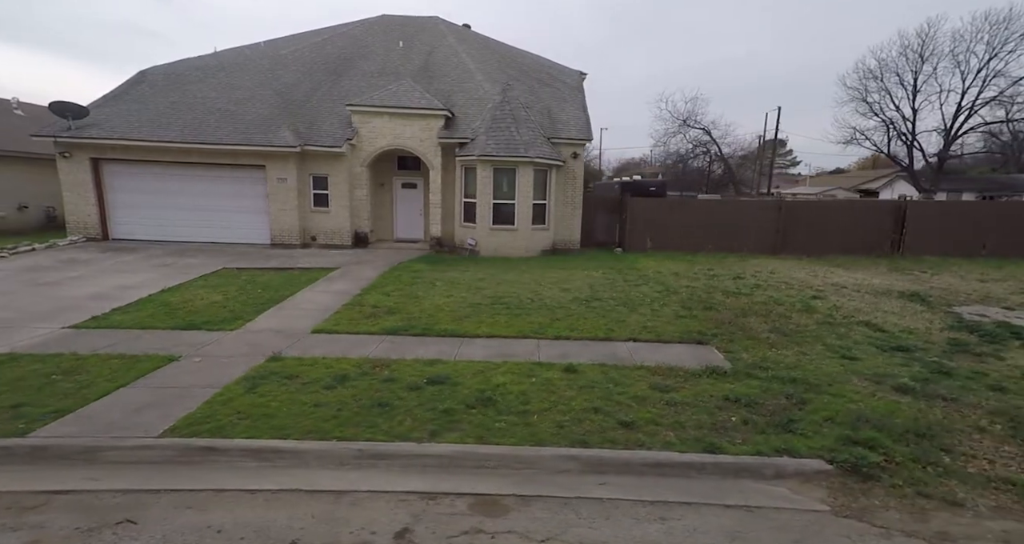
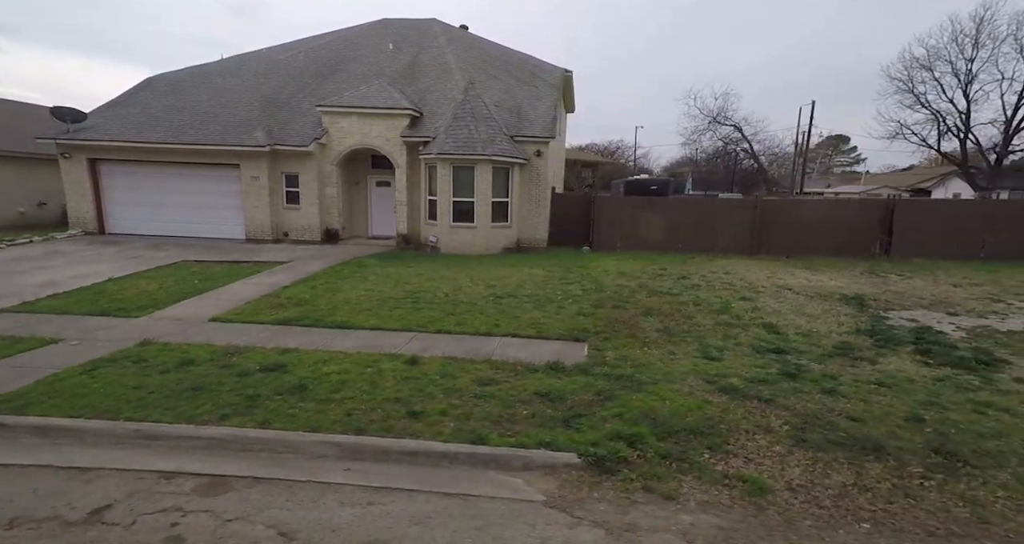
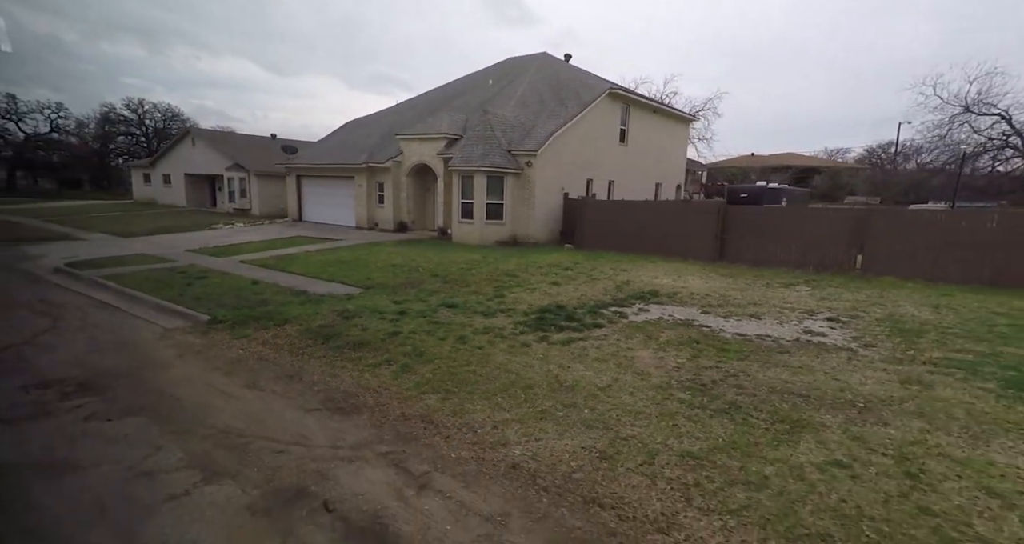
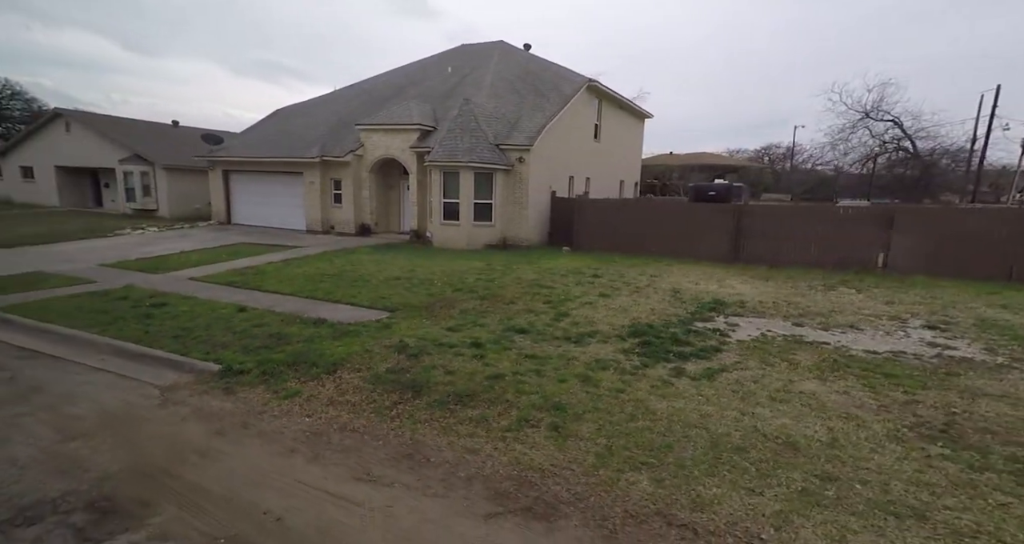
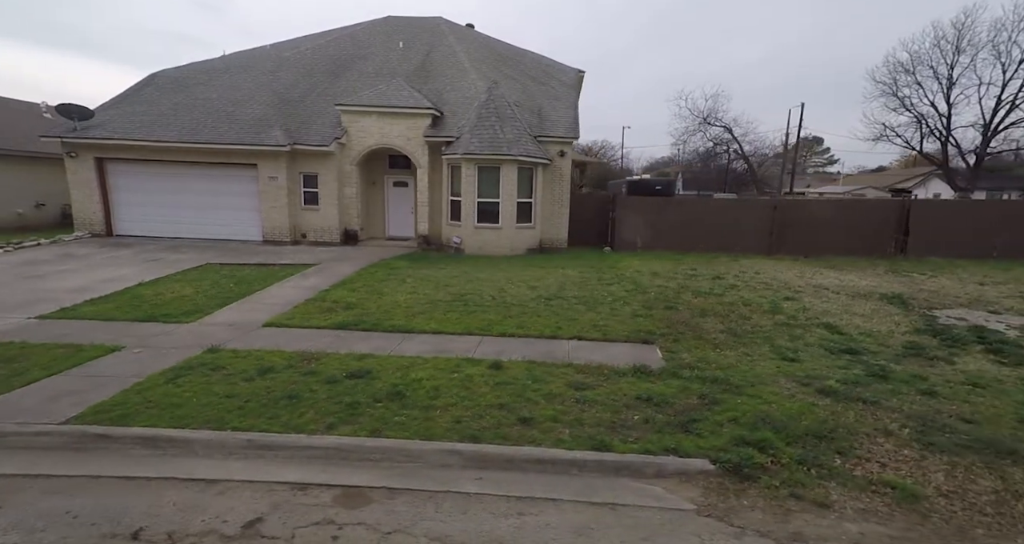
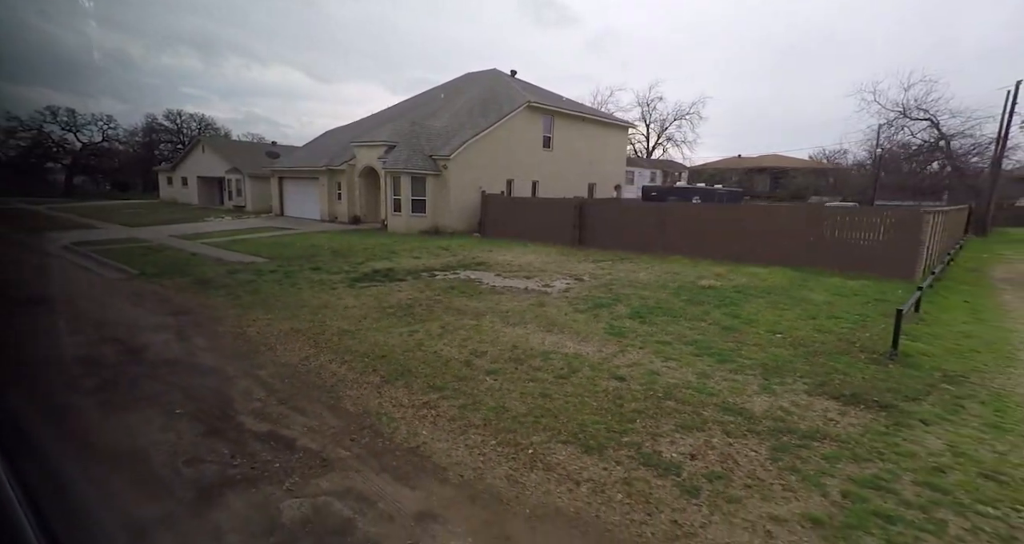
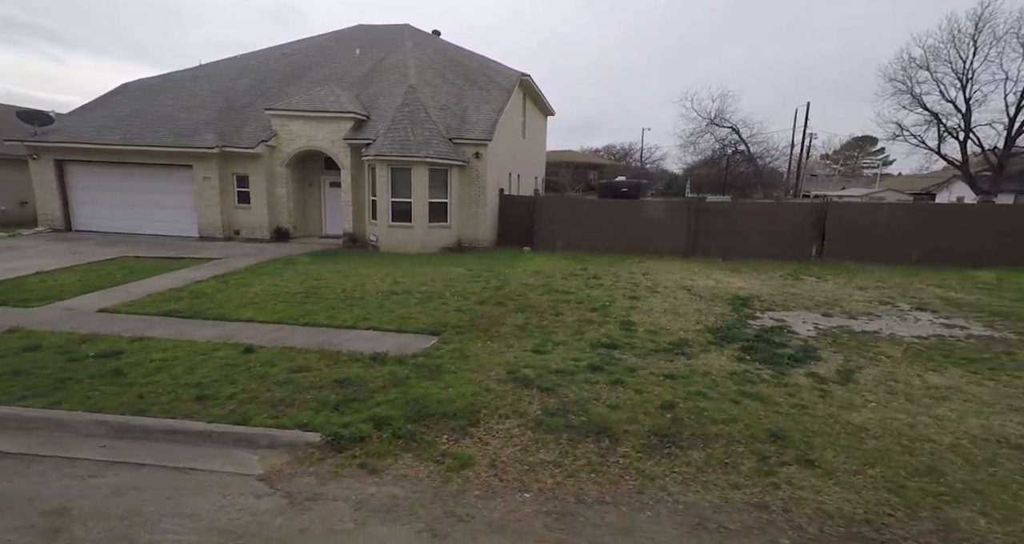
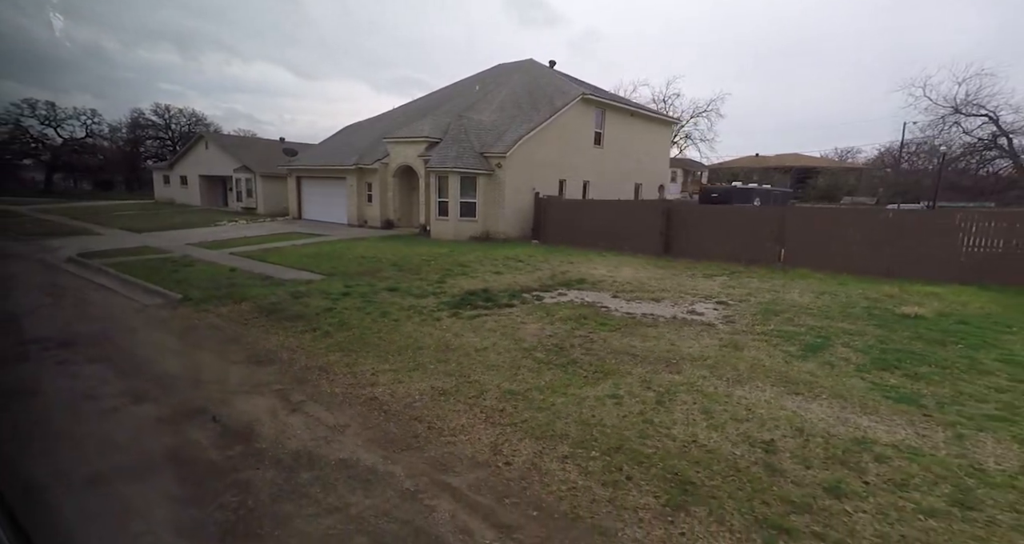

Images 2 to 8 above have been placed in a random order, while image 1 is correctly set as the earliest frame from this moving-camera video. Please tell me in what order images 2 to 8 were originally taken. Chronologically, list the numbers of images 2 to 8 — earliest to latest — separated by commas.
5, 2, 7, 4, 3, 8, 6
